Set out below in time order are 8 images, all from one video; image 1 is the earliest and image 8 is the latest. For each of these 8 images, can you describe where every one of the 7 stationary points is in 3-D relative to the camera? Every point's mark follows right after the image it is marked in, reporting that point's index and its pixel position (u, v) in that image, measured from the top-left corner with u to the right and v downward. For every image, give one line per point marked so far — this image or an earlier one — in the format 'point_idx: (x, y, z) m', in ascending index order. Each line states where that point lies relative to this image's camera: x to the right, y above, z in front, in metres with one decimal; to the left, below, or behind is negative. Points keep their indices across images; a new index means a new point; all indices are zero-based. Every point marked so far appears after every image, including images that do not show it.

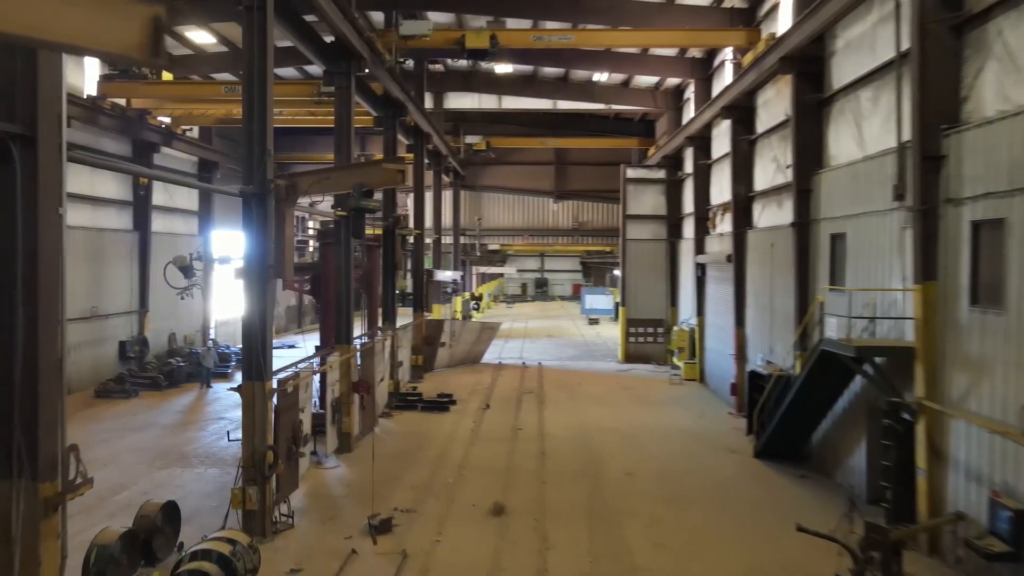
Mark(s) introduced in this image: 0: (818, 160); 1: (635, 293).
0: (+3.8, +1.6, +9.1) m
1: (+3.0, -0.1, +18.1) m
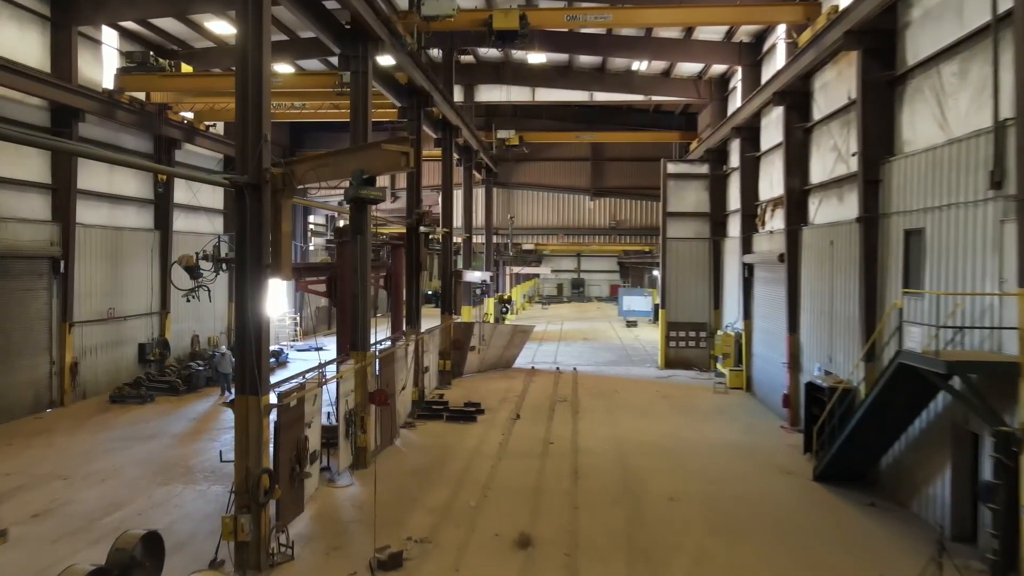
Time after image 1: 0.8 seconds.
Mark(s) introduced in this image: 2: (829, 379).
0: (+4.1, +1.5, +8.0) m
1: (+3.8, -0.2, +17.1) m
2: (+3.9, -1.1, +9.0) m
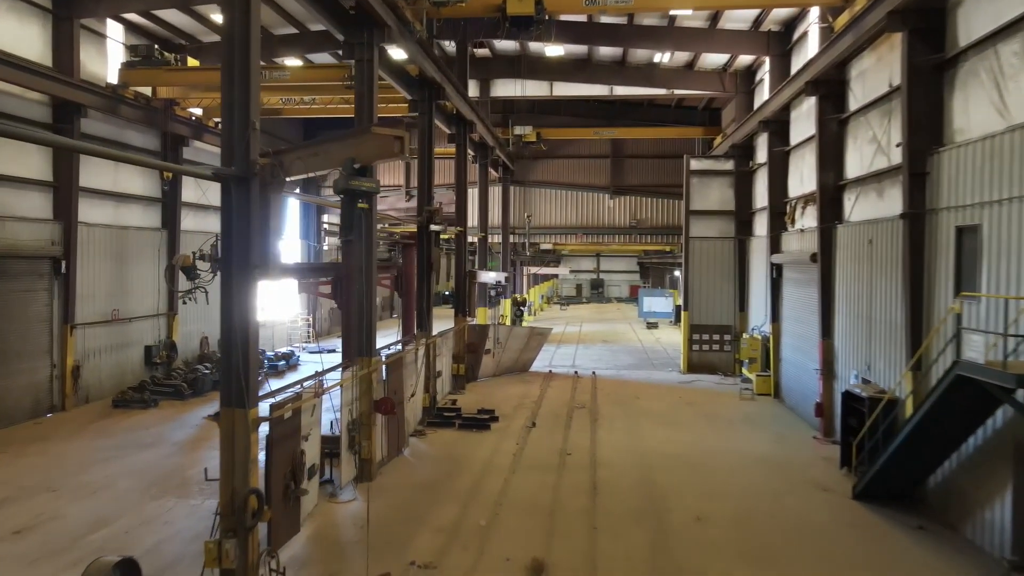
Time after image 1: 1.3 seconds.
0: (+4.2, +1.5, +7.4) m
1: (+4.1, -0.2, +16.4) m
2: (+4.0, -1.1, +8.3) m
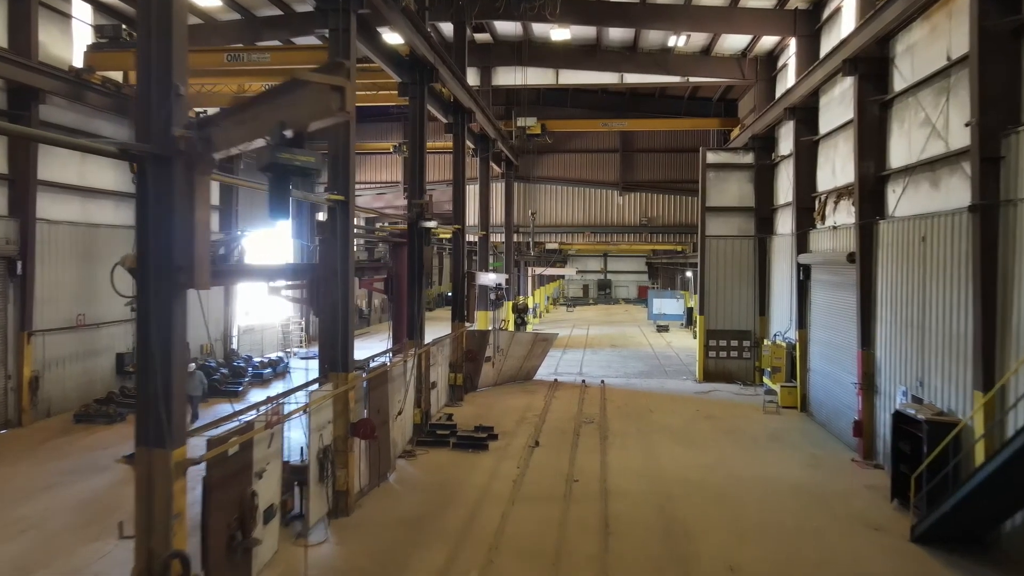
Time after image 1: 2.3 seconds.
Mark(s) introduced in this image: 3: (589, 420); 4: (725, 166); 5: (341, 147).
0: (+4.2, +1.5, +6.2) m
1: (+4.2, -0.2, +15.3) m
2: (+4.0, -1.2, +7.2) m
3: (+1.2, -2.1, +11.6) m
4: (+4.5, +2.5, +15.3) m
5: (-1.7, +1.4, +7.2) m
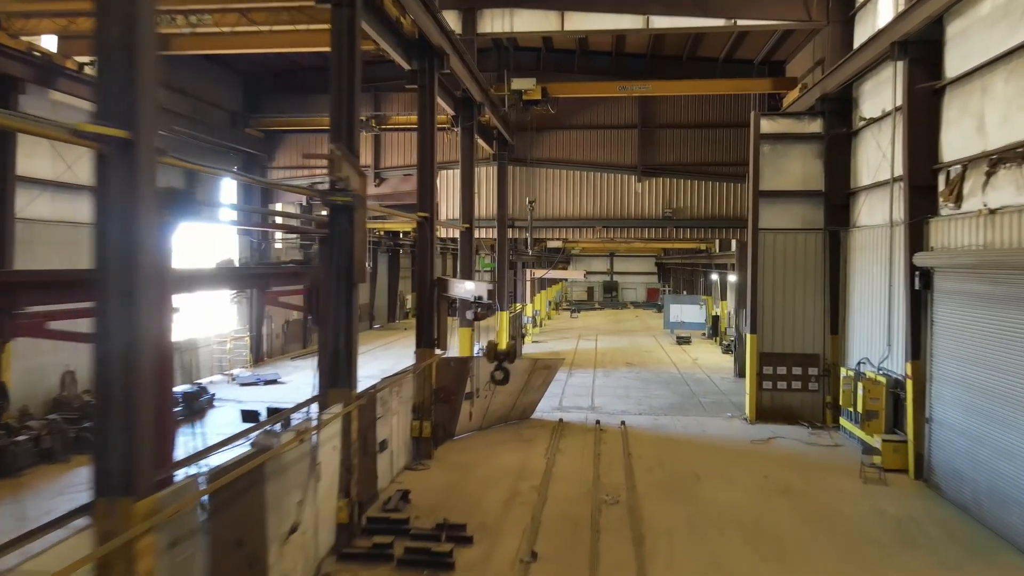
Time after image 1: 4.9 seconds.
0: (+4.1, +1.3, +2.5) m
1: (+4.1, -0.4, +11.5) m
2: (+3.9, -1.3, +3.4) m
3: (+1.1, -2.2, +7.9) m
4: (+4.3, +2.4, +11.6) m
5: (-1.8, +1.2, +3.5) m
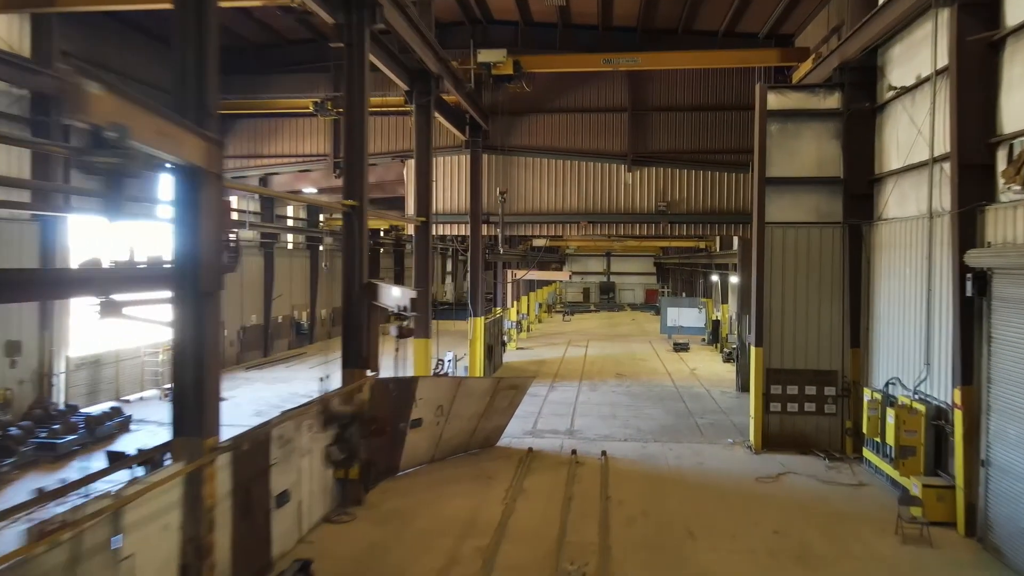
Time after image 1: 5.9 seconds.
0: (+3.5, +1.3, +0.7) m
1: (+3.5, -0.5, +9.7) m
2: (+3.3, -1.4, +1.6) m
3: (+0.5, -2.3, +6.1) m
4: (+3.8, +2.3, +9.8) m
5: (-2.3, +1.1, +1.7) m
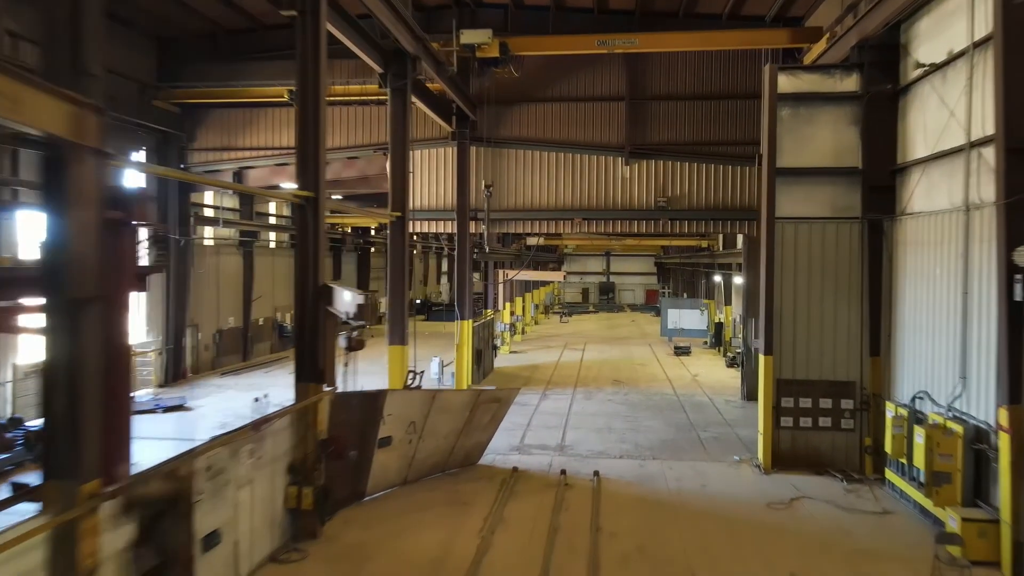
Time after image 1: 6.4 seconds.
0: (+3.3, +1.2, -0.3) m
1: (+3.3, -0.5, +8.8) m
2: (+3.1, -1.4, +0.7) m
3: (+0.3, -2.3, +5.2) m
4: (+3.6, +2.3, +8.9) m
5: (-2.6, +1.1, +0.7) m
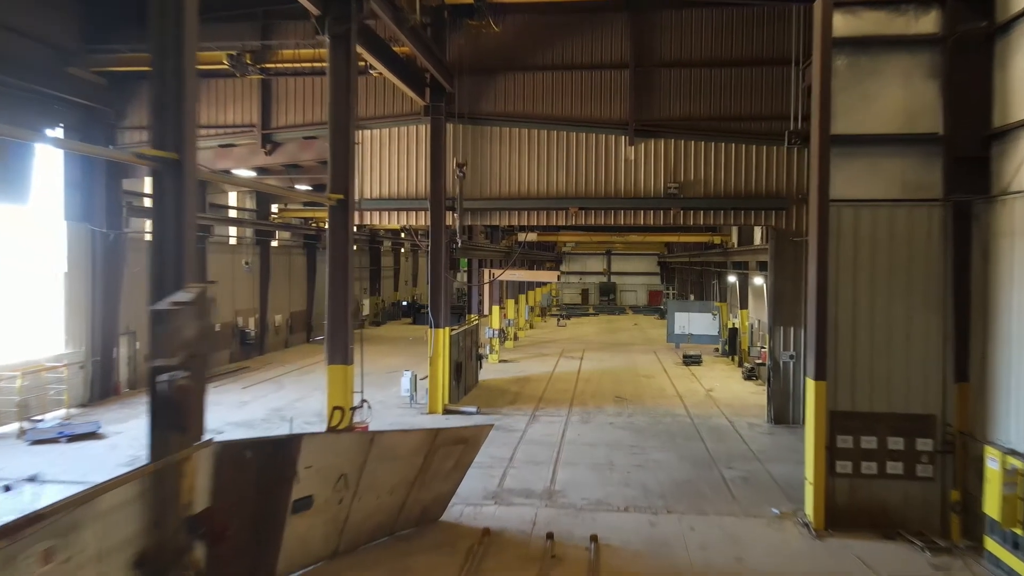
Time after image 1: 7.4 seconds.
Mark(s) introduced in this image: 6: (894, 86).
0: (+3.0, +1.2, -2.4) m
1: (+3.1, -0.5, +6.7) m
2: (+2.8, -1.4, -1.4) m
3: (+0.1, -2.3, +3.1) m
4: (+3.4, +2.3, +6.7) m
5: (-2.8, +1.1, -1.4) m
6: (+3.5, +1.9, +6.8) m
